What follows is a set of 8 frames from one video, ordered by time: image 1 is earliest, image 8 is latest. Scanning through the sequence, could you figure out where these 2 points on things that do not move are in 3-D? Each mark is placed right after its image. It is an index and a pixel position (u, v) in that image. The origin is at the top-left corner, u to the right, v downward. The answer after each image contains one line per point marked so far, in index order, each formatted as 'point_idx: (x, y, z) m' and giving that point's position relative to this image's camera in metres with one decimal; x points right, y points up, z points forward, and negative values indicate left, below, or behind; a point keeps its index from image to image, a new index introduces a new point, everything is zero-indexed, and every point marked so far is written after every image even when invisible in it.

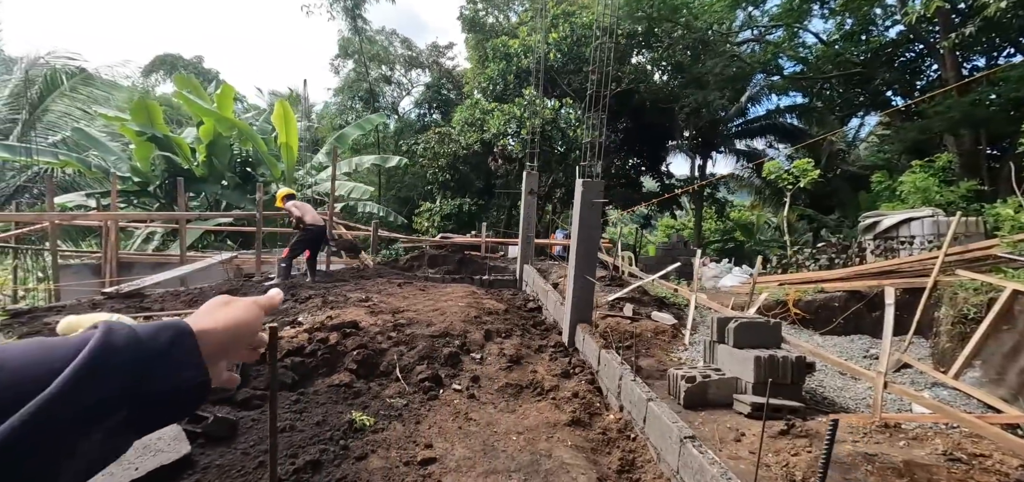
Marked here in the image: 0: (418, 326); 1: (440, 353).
0: (-1.0, -0.9, +5.0) m
1: (-0.7, -1.0, +4.4) m
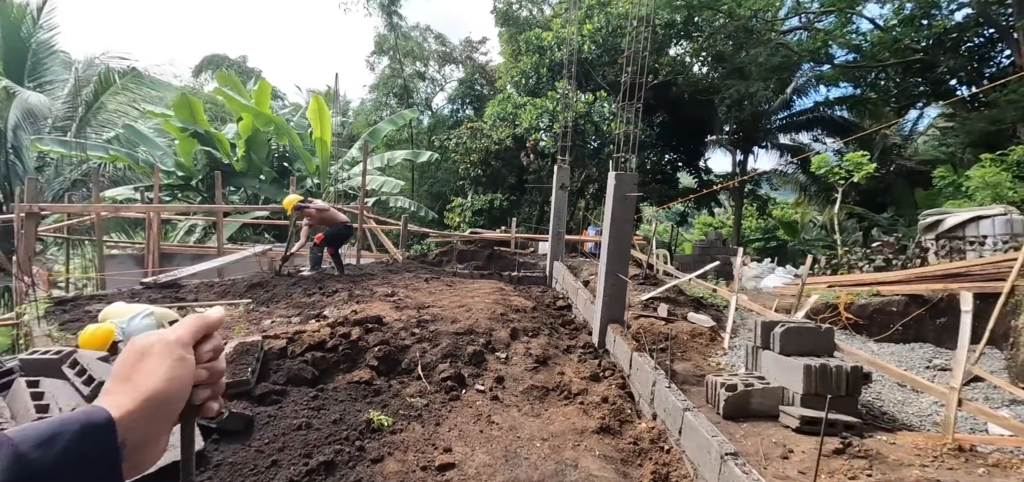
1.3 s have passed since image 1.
0: (-0.7, -0.8, +4.9) m
1: (-0.4, -1.0, +4.3) m
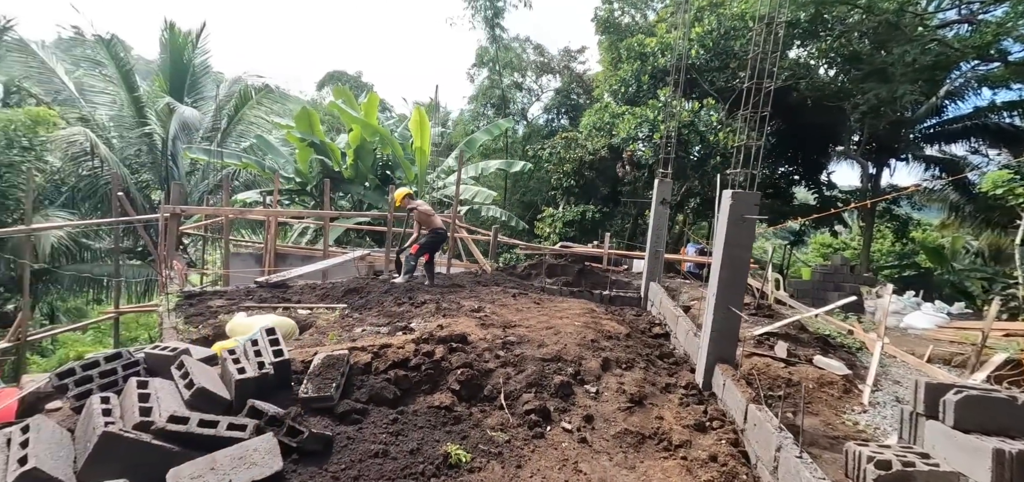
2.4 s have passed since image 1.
0: (+0.2, -1.0, +4.6) m
1: (+0.3, -1.2, +4.0) m
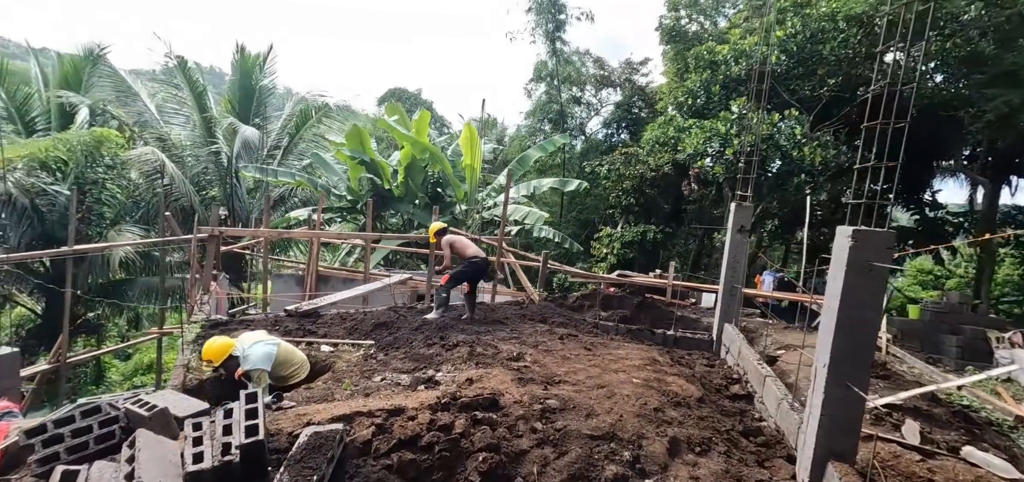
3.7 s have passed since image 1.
0: (+0.5, -1.3, +3.7) m
1: (+0.6, -1.5, +3.0) m
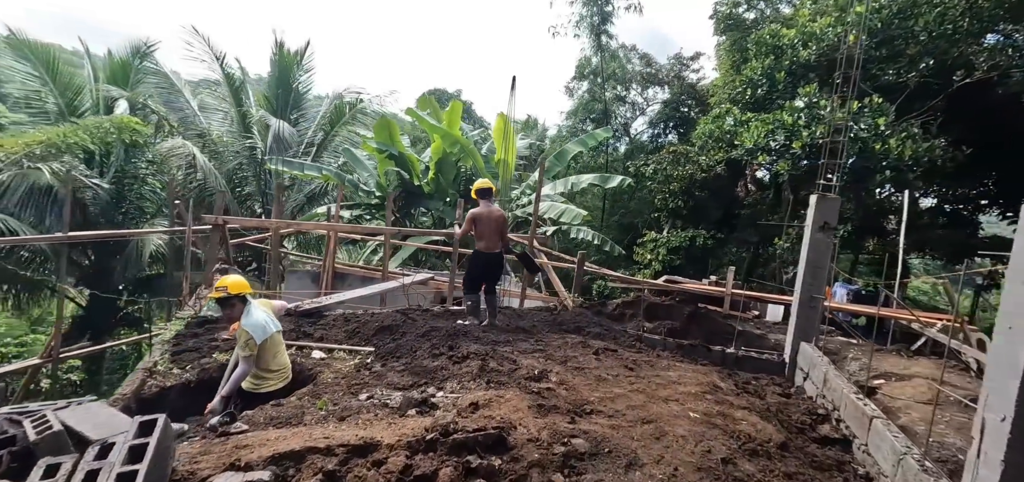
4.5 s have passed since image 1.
0: (+0.5, -1.2, +2.7) m
1: (+0.6, -1.4, +2.0) m
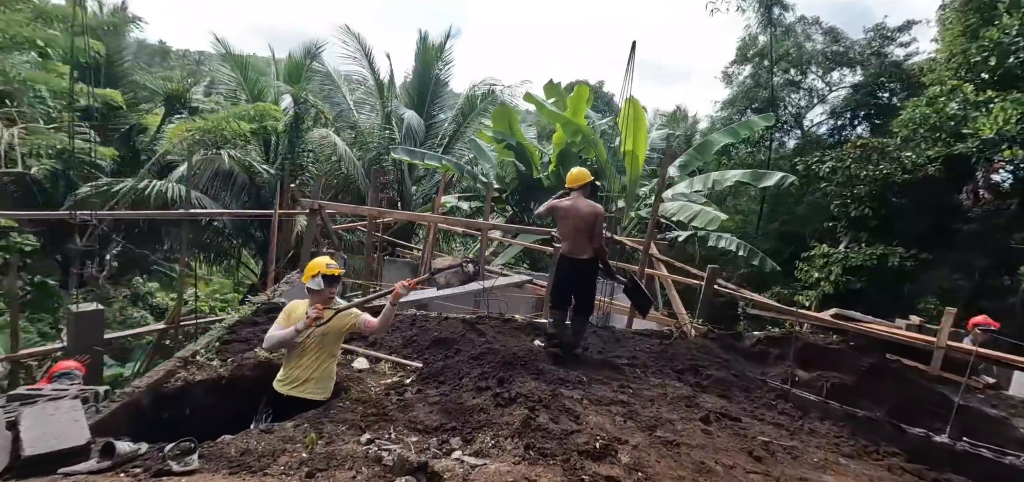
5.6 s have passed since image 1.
0: (+0.5, -1.3, +1.4) m
1: (+0.3, -1.4, +0.8) m
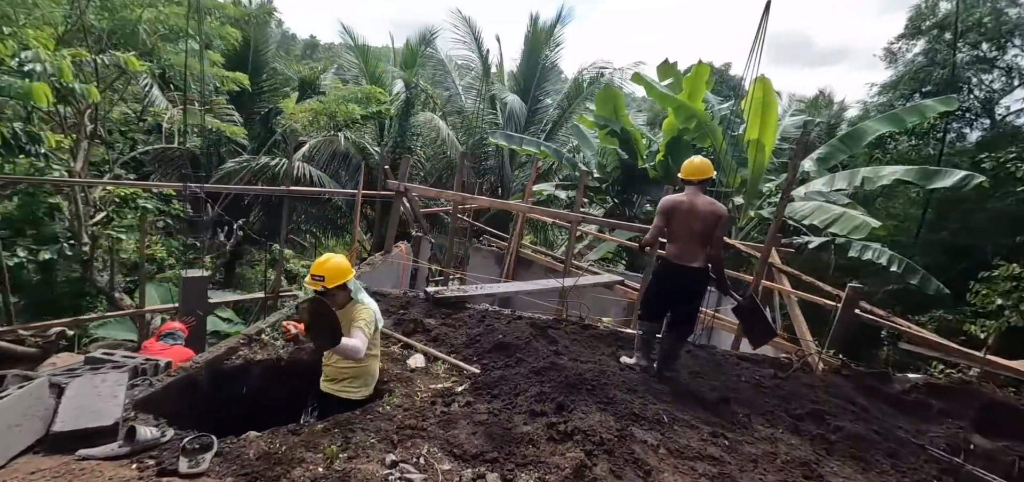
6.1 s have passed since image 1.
0: (+0.3, -1.4, +0.8) m
1: (0.0, -1.5, +0.2) m
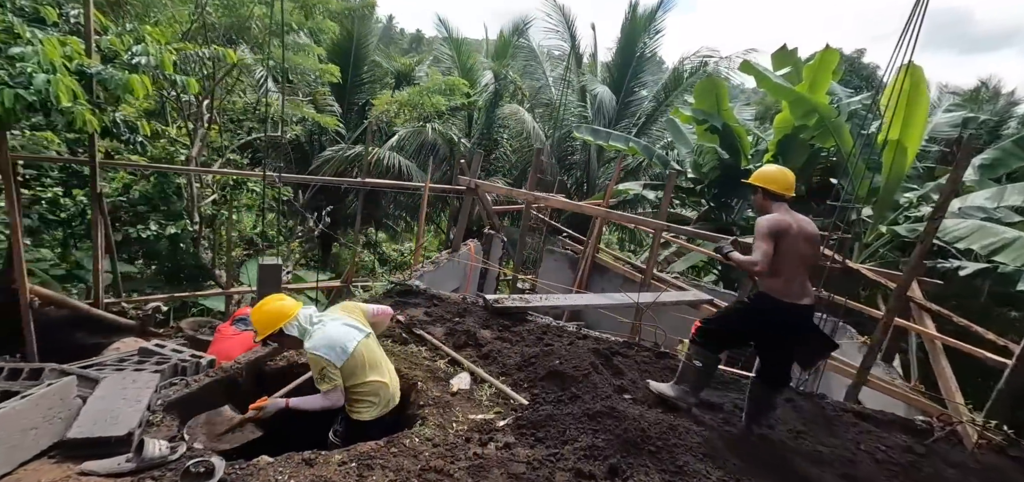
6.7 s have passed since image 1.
0: (+0.1, -1.5, +0.3) m
1: (-0.3, -1.6, -0.2) m
